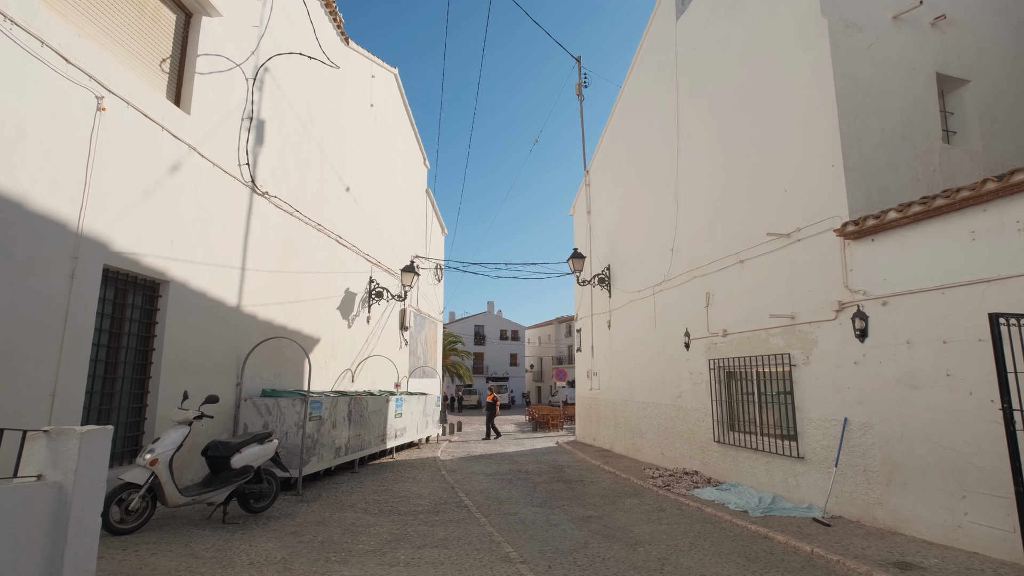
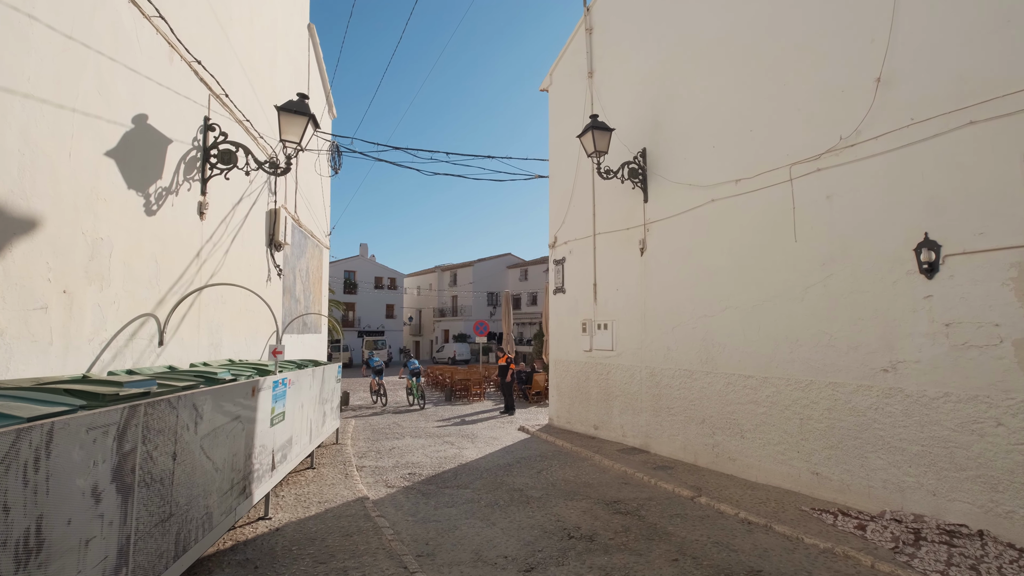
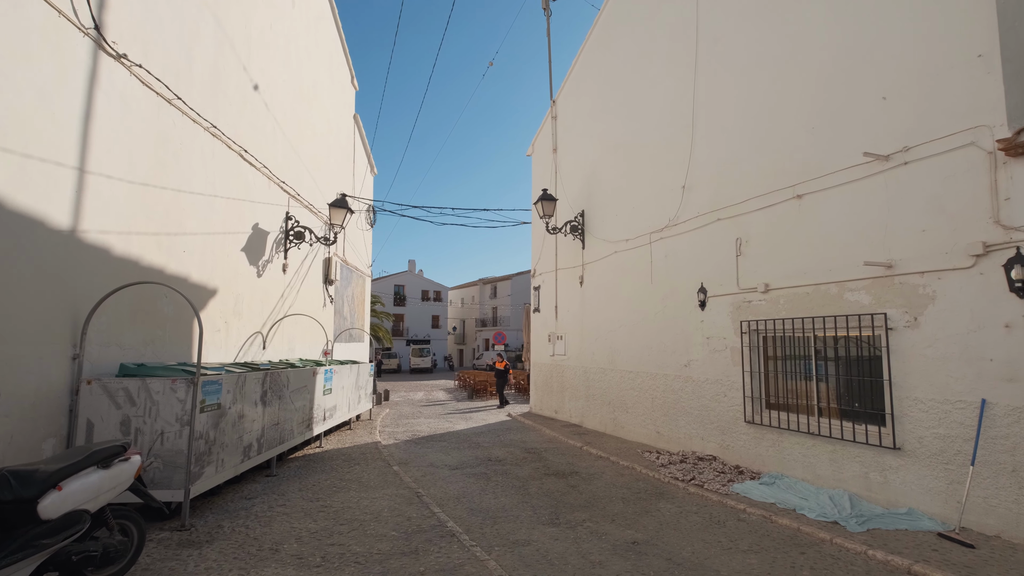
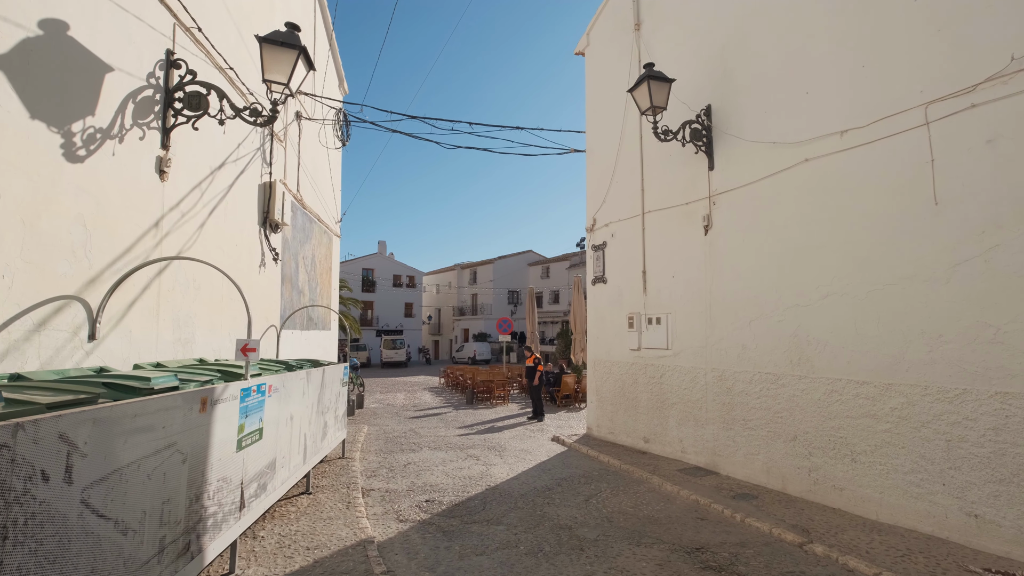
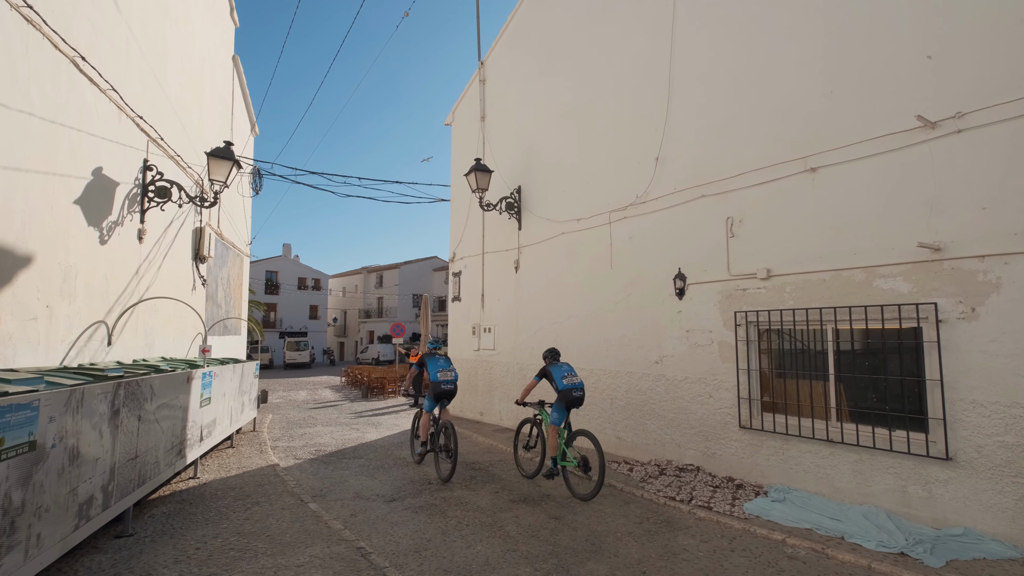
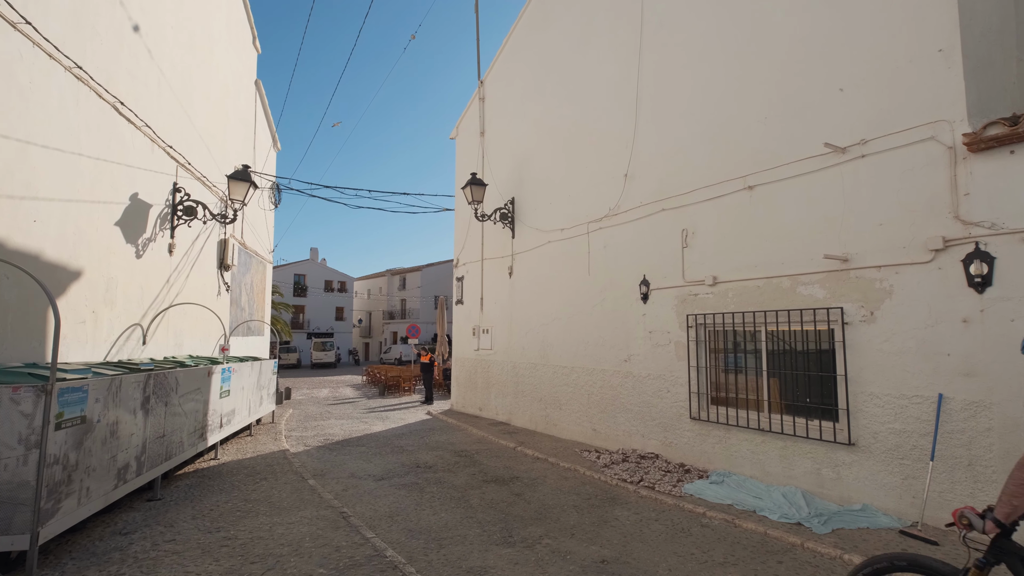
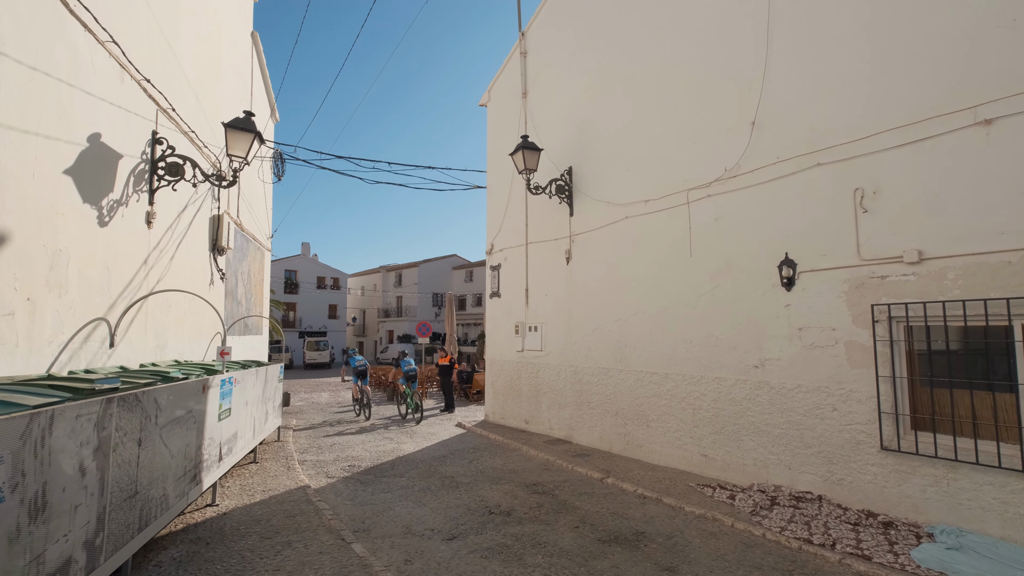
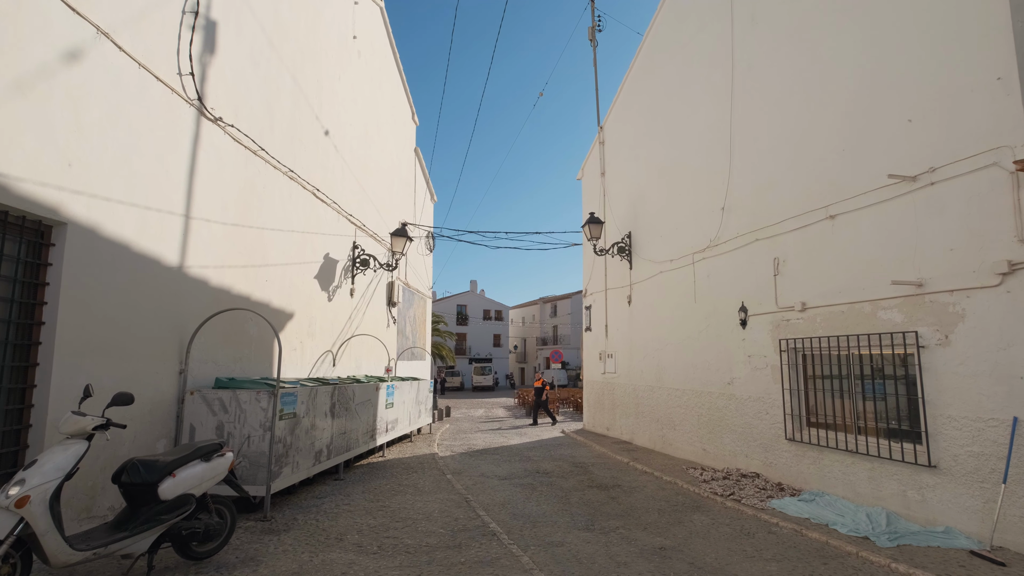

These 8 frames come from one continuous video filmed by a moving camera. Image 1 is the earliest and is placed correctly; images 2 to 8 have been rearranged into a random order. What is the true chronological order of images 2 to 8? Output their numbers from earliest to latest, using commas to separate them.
8, 3, 6, 5, 7, 2, 4
